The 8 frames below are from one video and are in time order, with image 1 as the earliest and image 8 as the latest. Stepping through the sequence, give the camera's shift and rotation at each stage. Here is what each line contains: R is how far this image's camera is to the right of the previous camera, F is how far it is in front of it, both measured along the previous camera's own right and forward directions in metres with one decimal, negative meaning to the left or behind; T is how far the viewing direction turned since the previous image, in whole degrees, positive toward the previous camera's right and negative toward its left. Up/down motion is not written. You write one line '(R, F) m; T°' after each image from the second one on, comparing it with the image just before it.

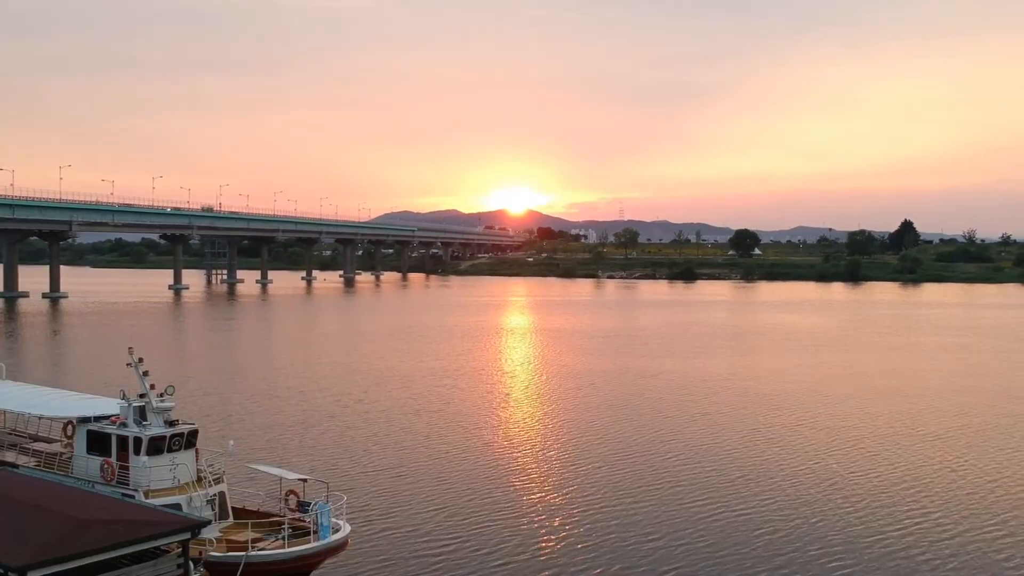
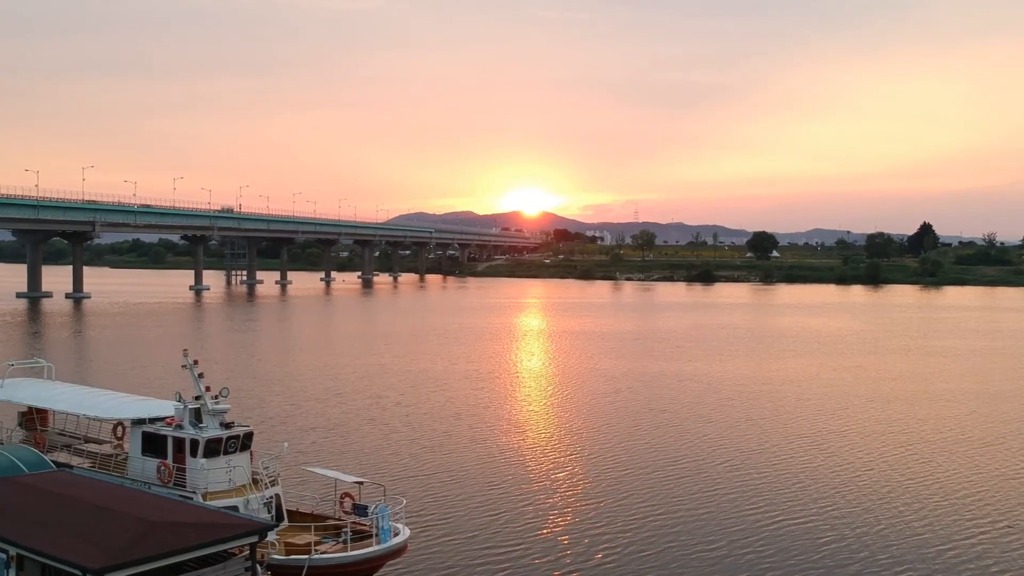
(-0.9, +0.1) m; -1°
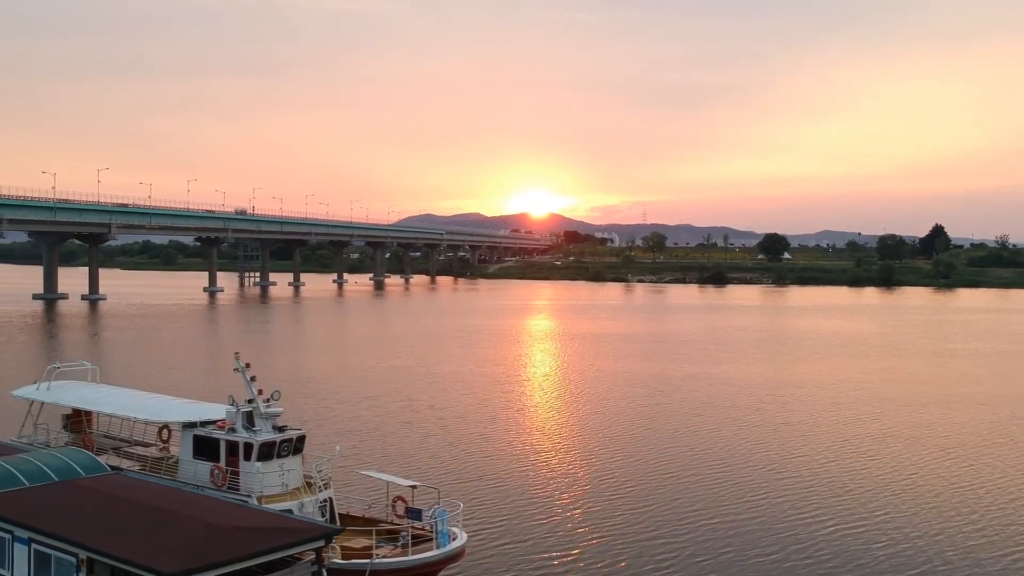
(-0.9, +0.1) m; 0°
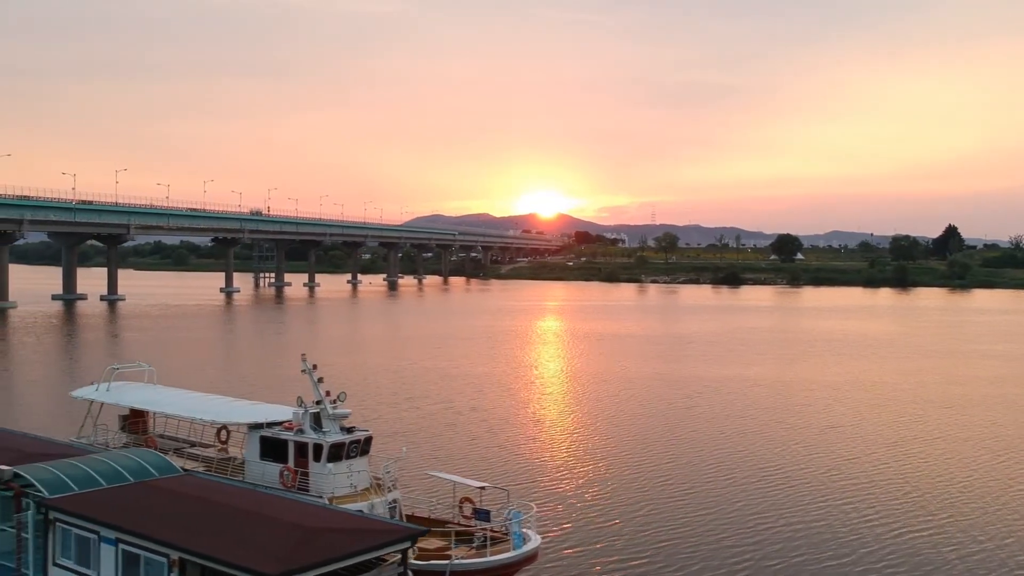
(-1.2, 0.0) m; 0°
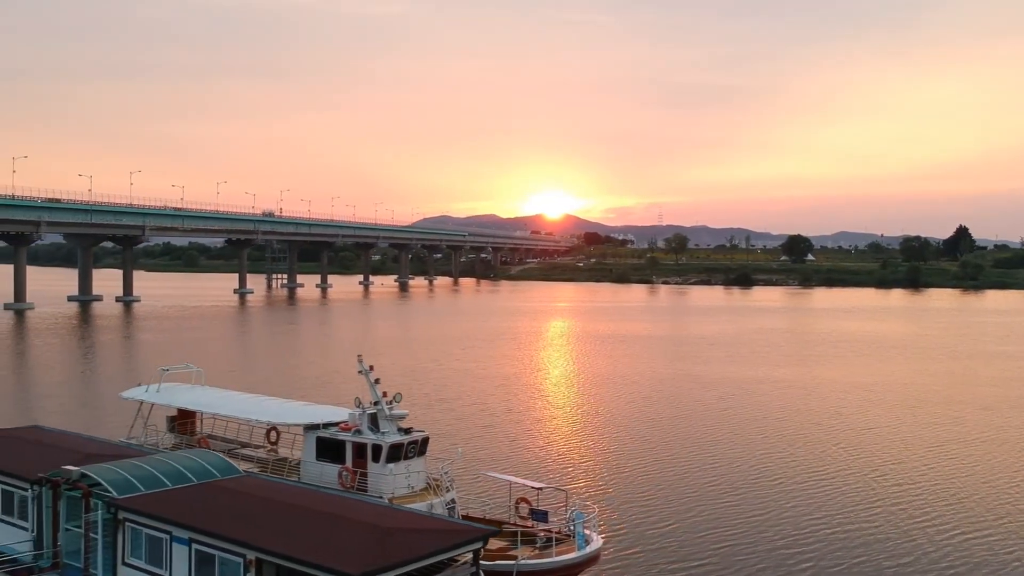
(-1.0, -0.1) m; 0°
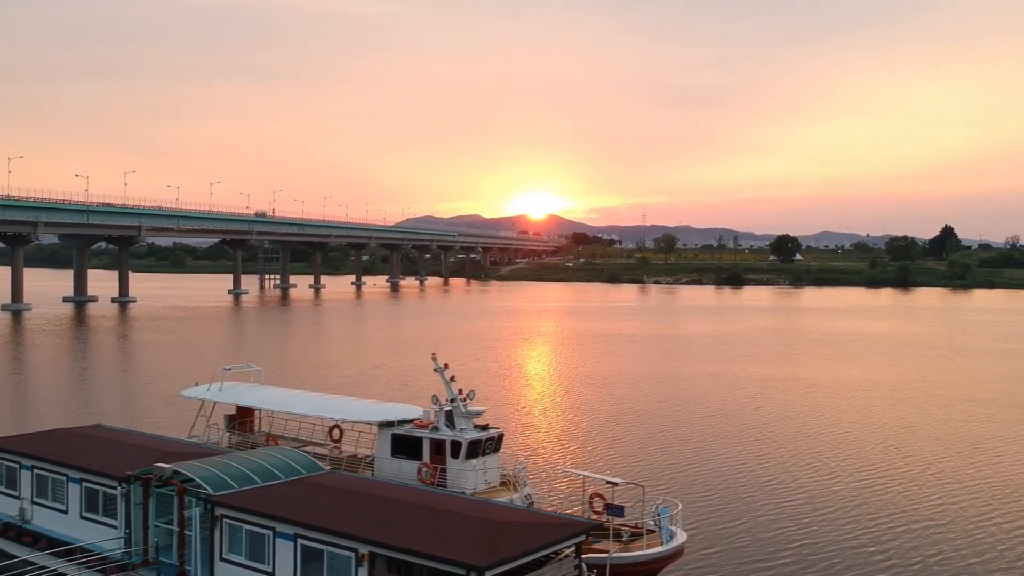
(-1.9, -0.3) m; +1°
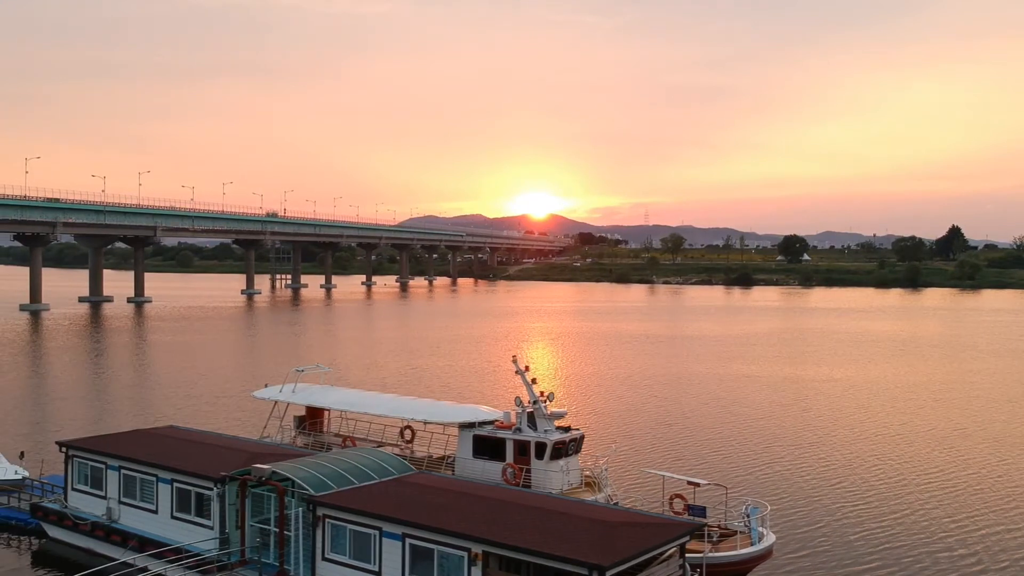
(-1.7, -0.3) m; 0°
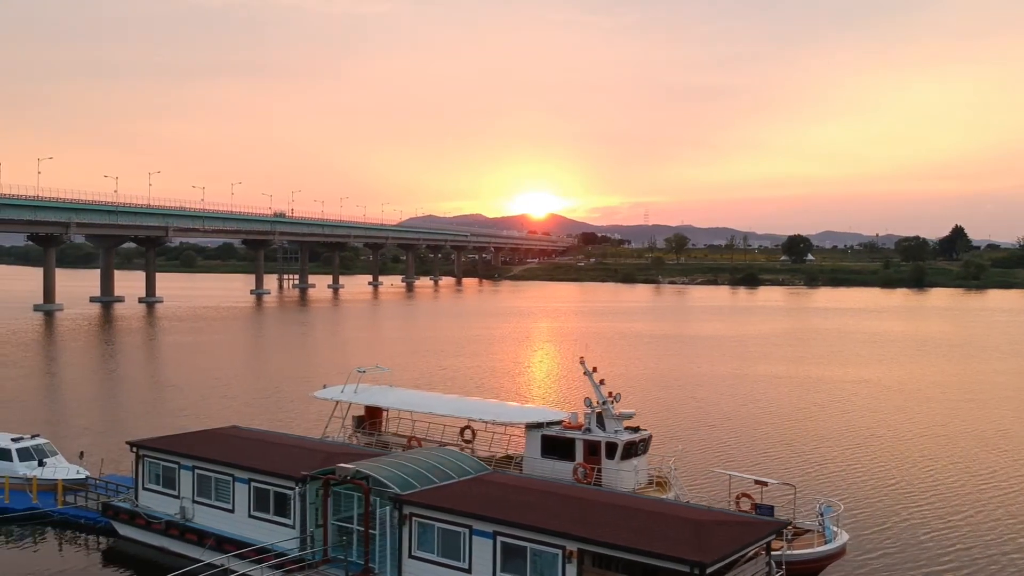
(-1.5, -0.3) m; 0°
